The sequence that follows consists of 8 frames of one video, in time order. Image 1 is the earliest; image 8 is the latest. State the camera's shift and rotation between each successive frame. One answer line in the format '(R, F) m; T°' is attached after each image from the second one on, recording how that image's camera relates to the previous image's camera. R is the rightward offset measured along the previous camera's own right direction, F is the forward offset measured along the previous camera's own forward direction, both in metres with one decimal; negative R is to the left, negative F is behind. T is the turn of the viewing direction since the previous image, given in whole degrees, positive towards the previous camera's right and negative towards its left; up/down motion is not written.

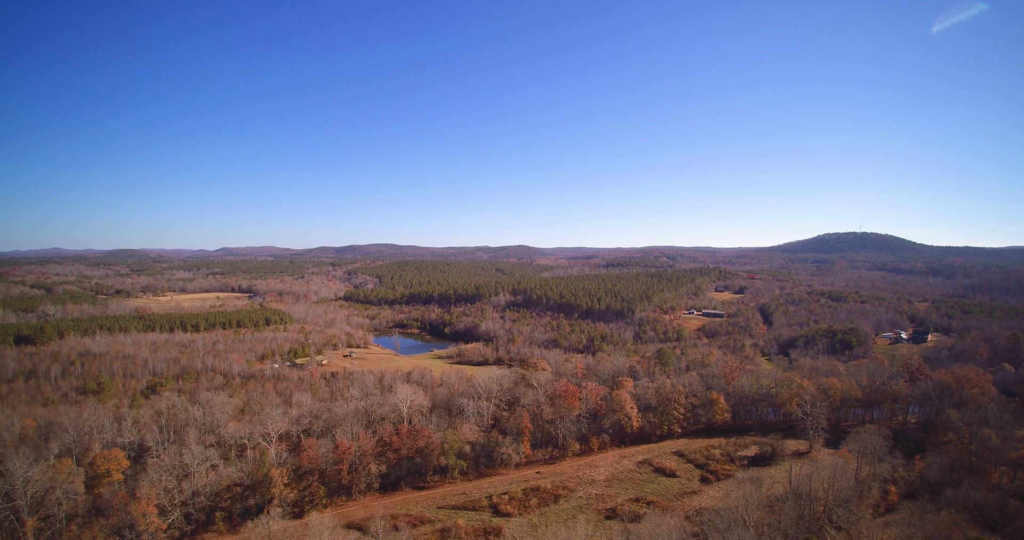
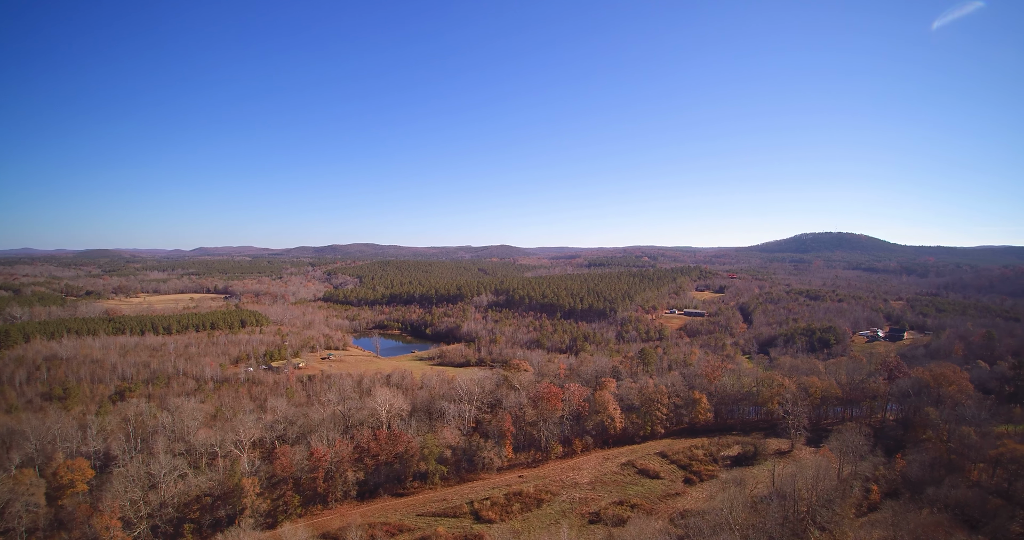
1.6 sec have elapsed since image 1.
(+0.1, +0.9) m; +2°
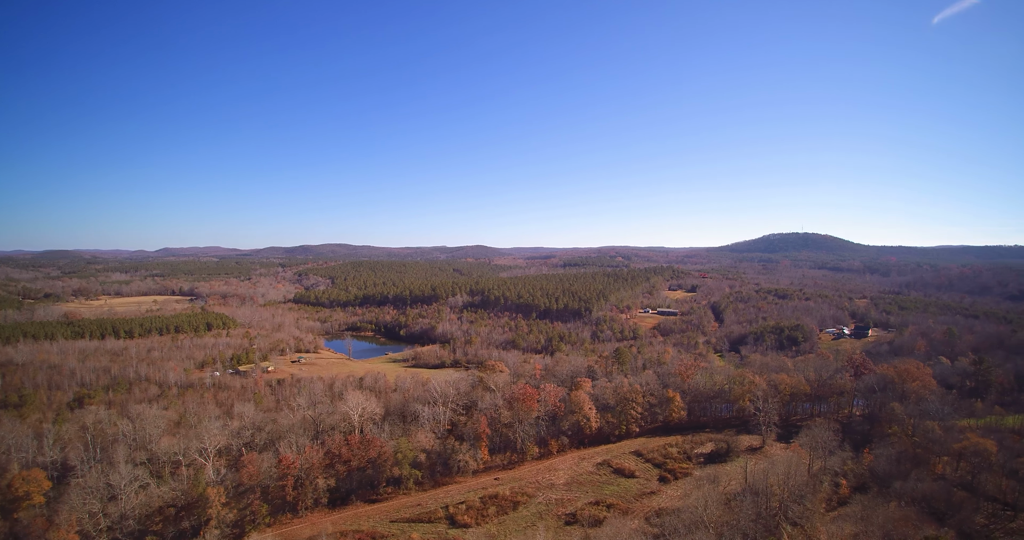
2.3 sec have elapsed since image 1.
(0.0, +0.7) m; +3°
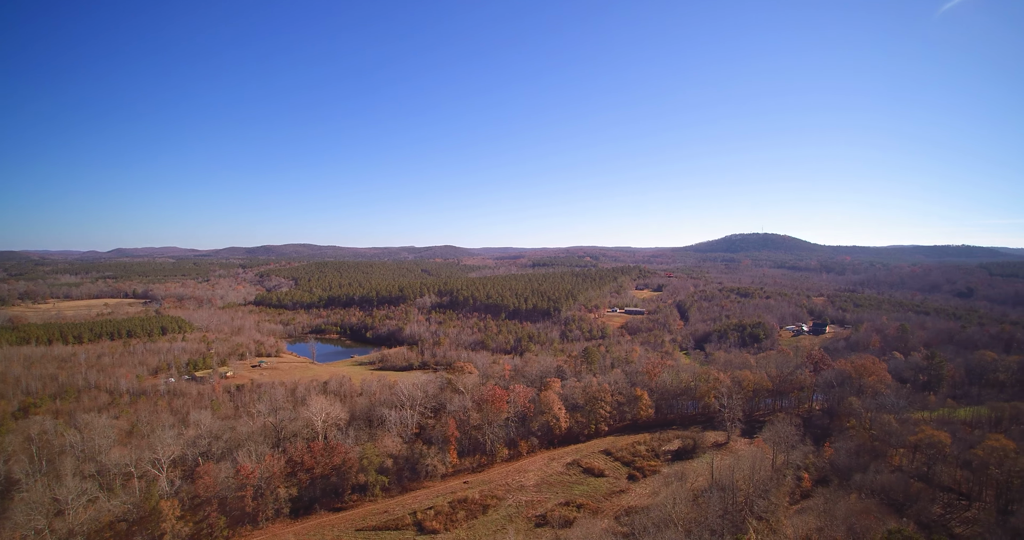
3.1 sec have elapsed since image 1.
(0.0, +0.8) m; +4°
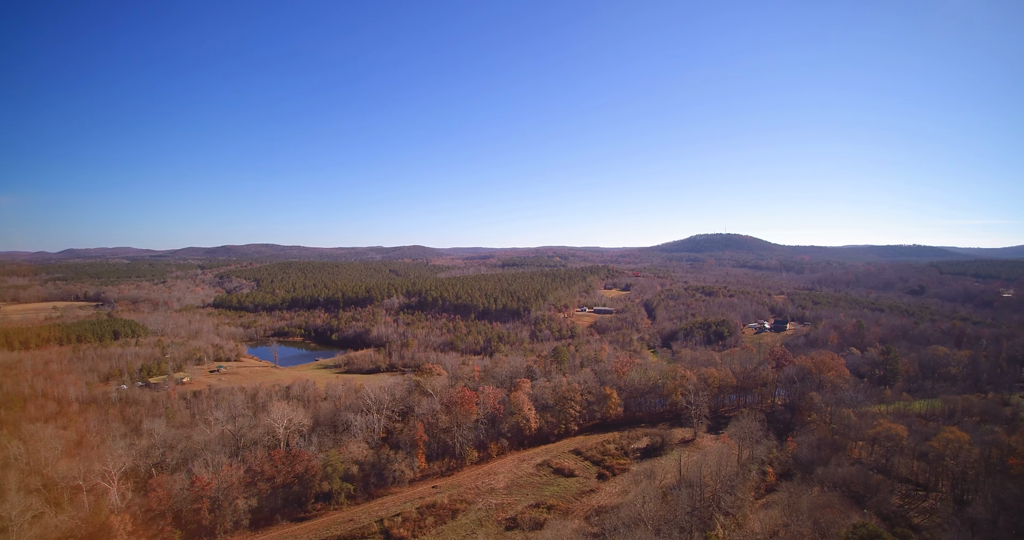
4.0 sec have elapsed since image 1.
(+0.1, +0.7) m; +4°
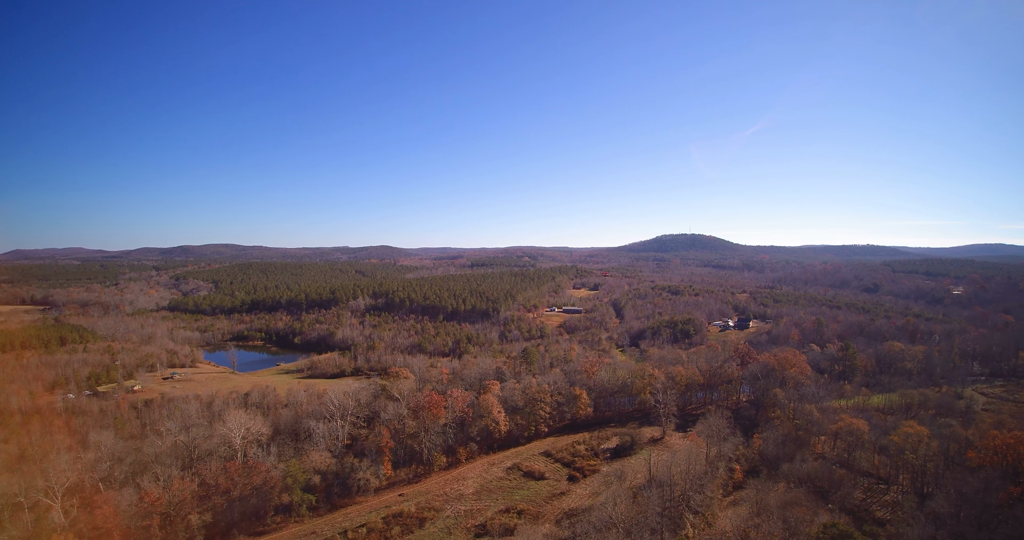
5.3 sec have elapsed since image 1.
(+0.1, +0.9) m; +4°
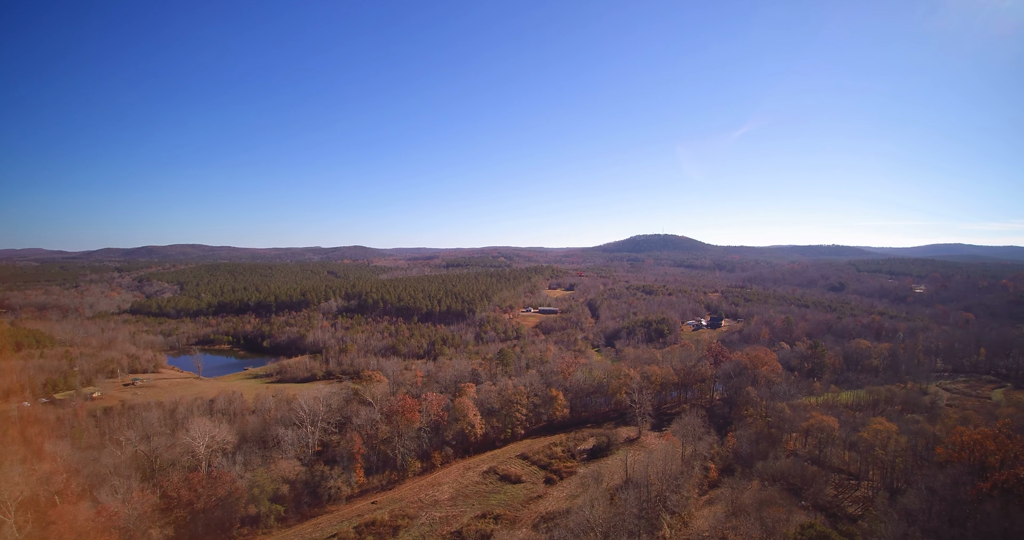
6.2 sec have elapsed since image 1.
(0.0, +0.6) m; +3°
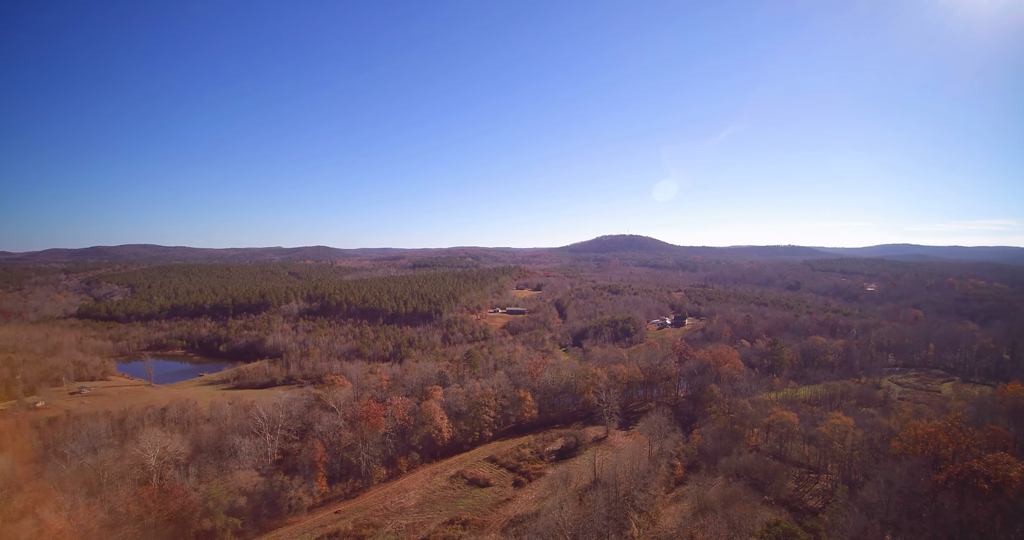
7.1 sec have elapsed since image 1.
(0.0, +0.6) m; +4°
